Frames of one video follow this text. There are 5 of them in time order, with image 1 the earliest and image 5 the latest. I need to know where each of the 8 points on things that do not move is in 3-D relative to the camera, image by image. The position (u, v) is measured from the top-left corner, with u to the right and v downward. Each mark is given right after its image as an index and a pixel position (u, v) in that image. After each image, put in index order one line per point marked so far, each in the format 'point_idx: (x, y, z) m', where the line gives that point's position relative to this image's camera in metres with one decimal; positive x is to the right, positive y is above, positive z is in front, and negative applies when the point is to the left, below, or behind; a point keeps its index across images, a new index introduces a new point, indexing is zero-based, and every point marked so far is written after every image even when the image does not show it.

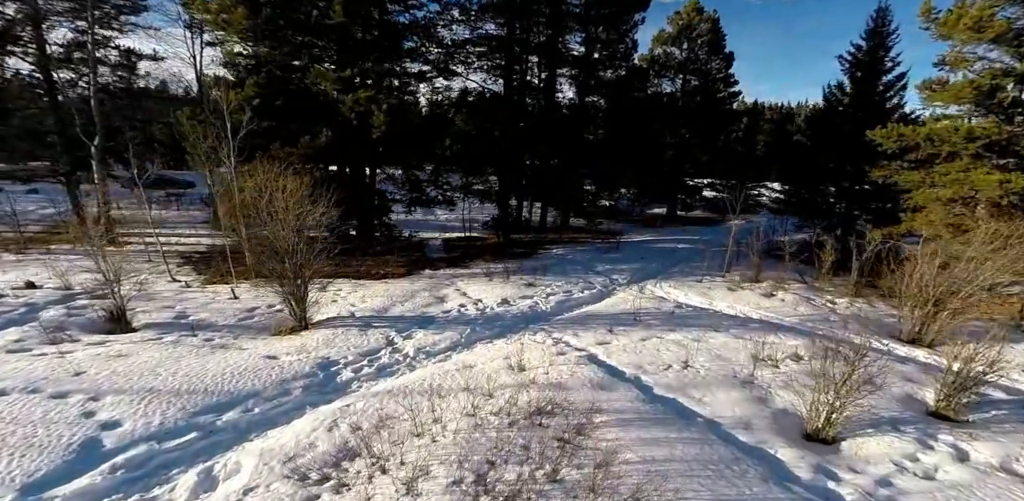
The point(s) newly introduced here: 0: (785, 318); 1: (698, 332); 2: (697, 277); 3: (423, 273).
0: (+5.5, -1.4, +9.5) m
1: (+3.3, -1.5, +8.4) m
2: (+4.8, -0.7, +12.3) m
3: (-2.5, -0.6, +13.1) m
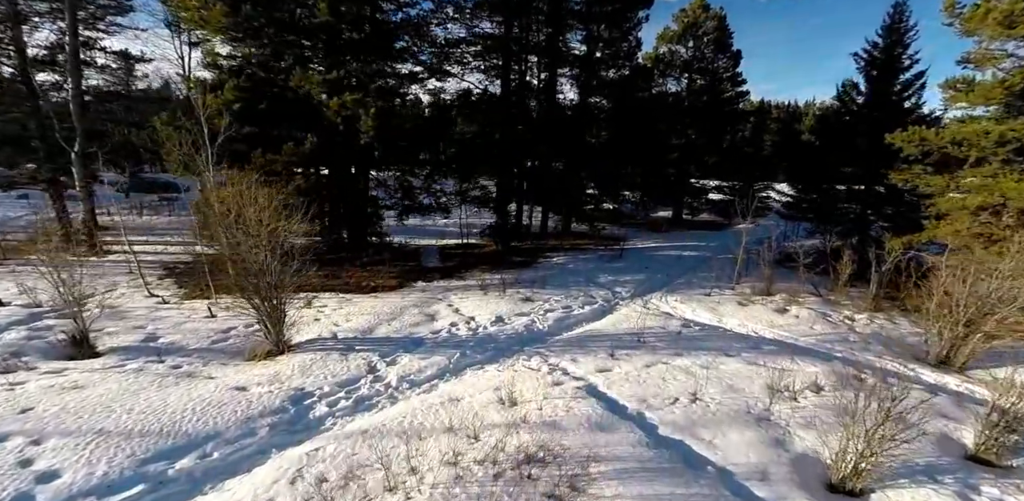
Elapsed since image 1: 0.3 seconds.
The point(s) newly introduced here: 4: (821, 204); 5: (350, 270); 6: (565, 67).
0: (+5.3, -1.6, +8.8) m
1: (+3.2, -1.8, +7.7) m
2: (+4.7, -1.0, +11.6) m
3: (-2.6, -0.9, +12.5) m
4: (+10.1, +1.5, +15.6) m
5: (-4.6, -0.6, +13.3) m
6: (+1.9, +6.5, +16.8) m
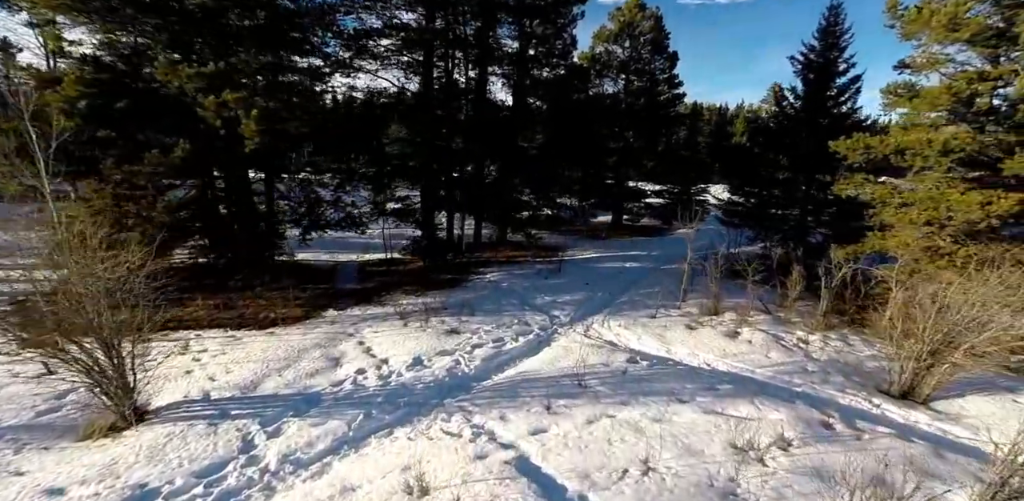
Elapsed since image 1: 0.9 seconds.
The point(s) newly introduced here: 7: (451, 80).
0: (+4.1, -2.0, +7.9) m
1: (+2.0, -2.2, +6.6) m
2: (+3.1, -1.4, +10.6) m
3: (-4.3, -1.5, +10.7) m
4: (+8.0, +1.3, +15.2) m
5: (-6.4, -1.2, +11.3) m
6: (-0.5, +6.1, +15.4) m
7: (-1.8, +5.4, +14.9) m
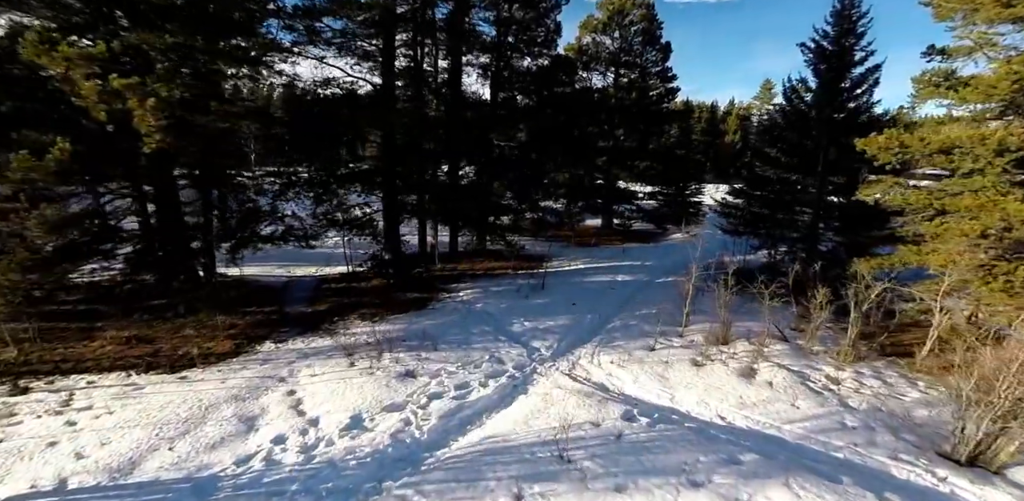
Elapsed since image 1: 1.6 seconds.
0: (+3.6, -2.4, +6.3) m
1: (+1.6, -2.6, +4.9) m
2: (+2.5, -1.7, +8.9) m
3: (-4.8, -1.9, +8.9) m
4: (+7.3, +1.0, +13.6) m
5: (-6.9, -1.6, +9.4) m
6: (-1.2, +5.7, +13.7) m
7: (-2.5, +5.0, +13.1) m
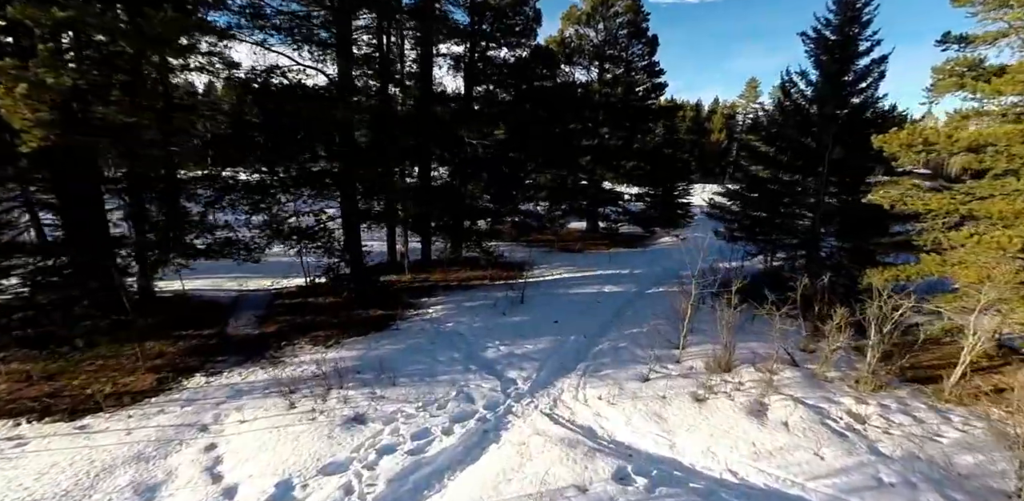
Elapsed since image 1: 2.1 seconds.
0: (+3.2, -2.6, +5.1) m
1: (+1.3, -2.8, +3.8) m
2: (+2.1, -1.9, +7.8) m
3: (-5.3, -2.2, +7.5) m
4: (+6.7, +0.8, +12.6) m
5: (-7.4, -1.9, +8.0) m
6: (-1.8, +5.4, +12.4) m
7: (-3.1, +4.8, +11.8) m
